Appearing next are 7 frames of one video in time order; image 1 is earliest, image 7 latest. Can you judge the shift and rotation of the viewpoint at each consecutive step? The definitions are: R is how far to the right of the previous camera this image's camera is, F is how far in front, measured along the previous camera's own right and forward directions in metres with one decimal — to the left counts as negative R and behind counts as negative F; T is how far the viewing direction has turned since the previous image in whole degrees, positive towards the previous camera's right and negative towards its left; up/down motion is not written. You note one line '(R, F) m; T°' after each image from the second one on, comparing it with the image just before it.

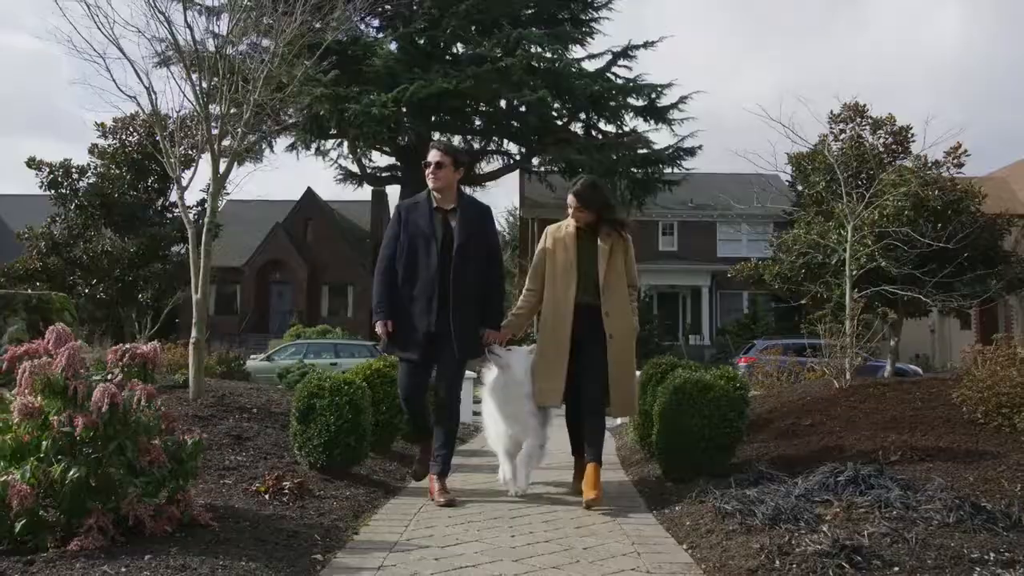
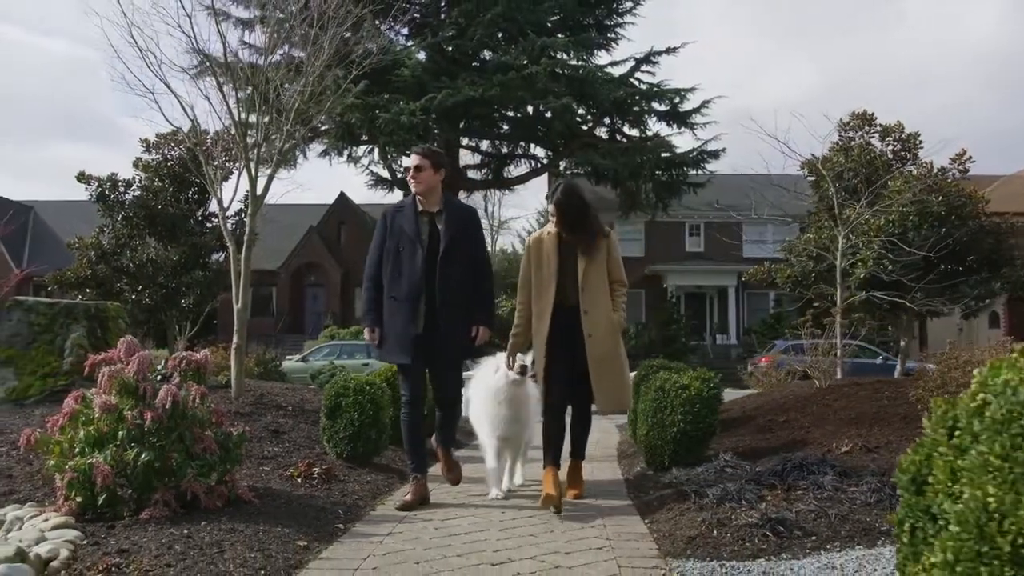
(+0.2, -0.8) m; -2°
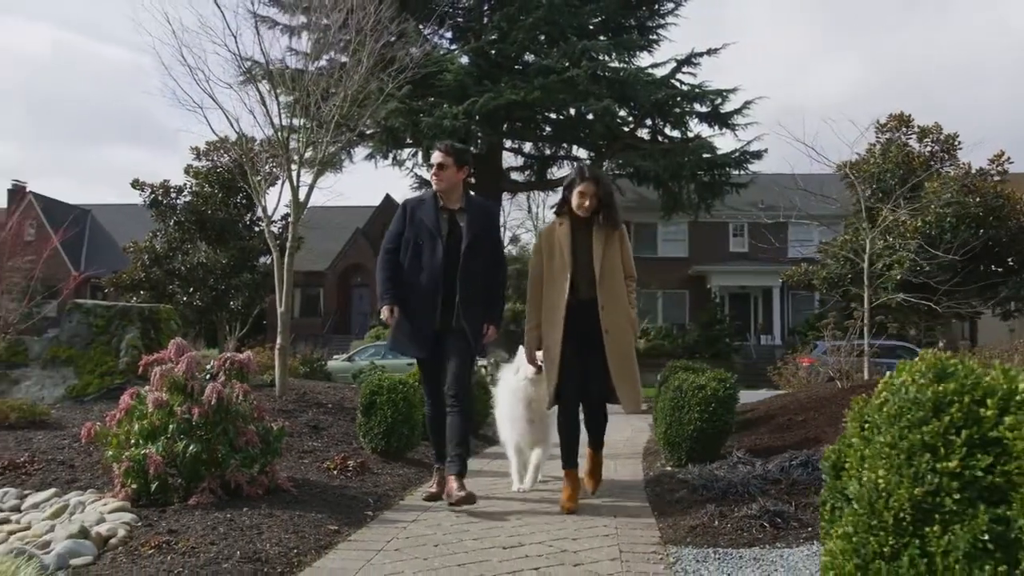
(+0.2, -0.4) m; -3°
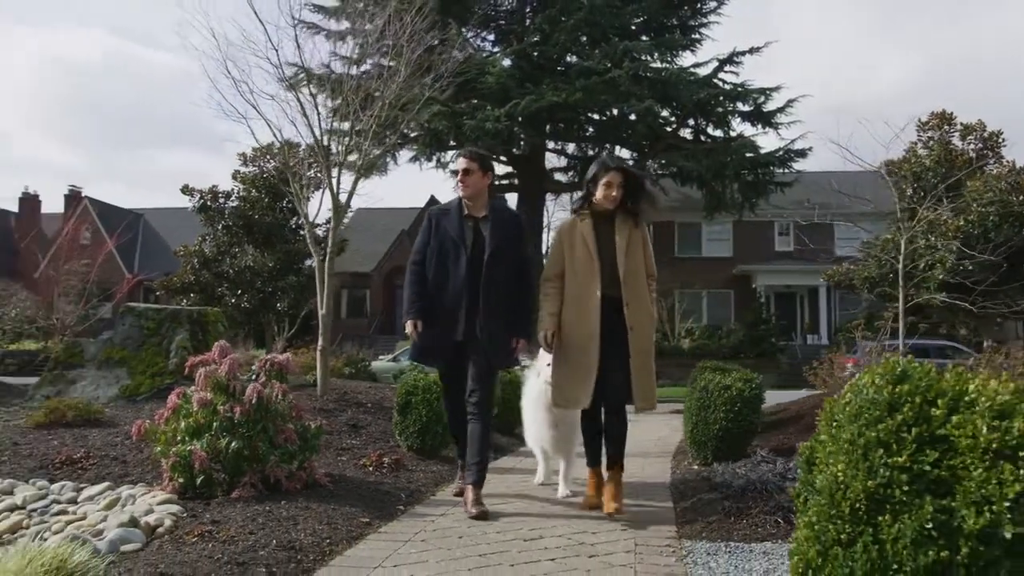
(+0.1, -0.2) m; -3°
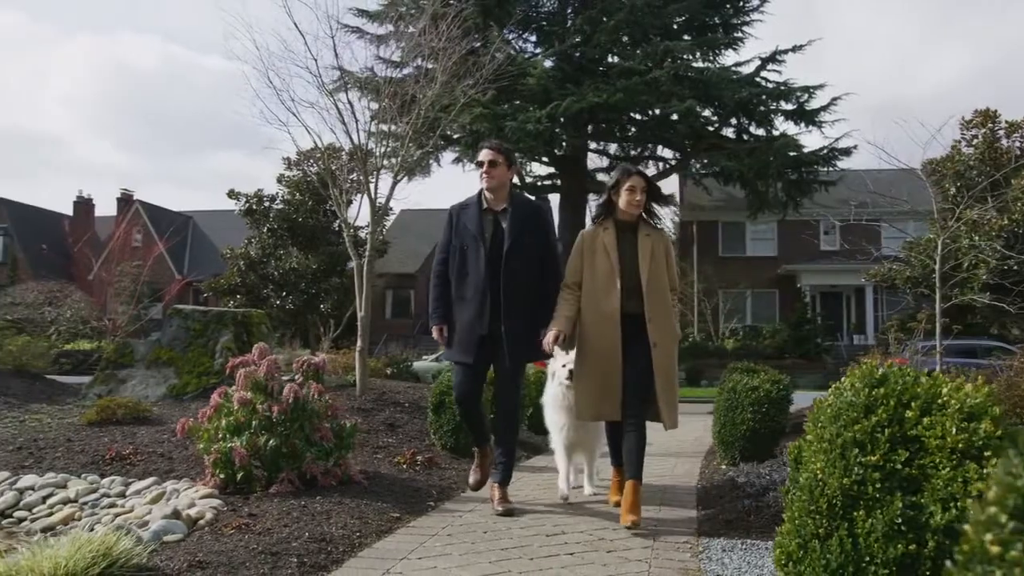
(+0.1, -0.2) m; -3°
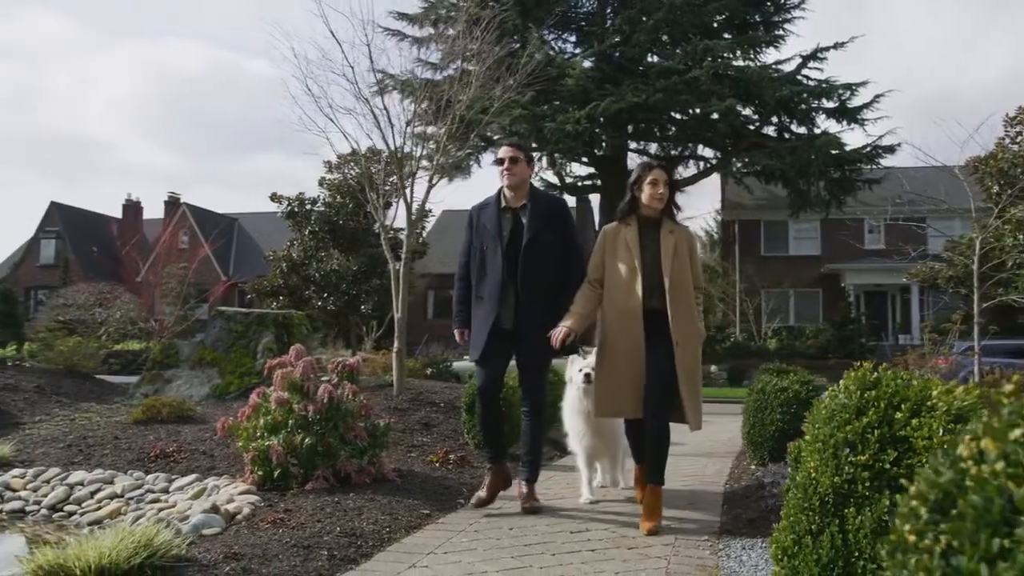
(+0.1, -0.1) m; -3°
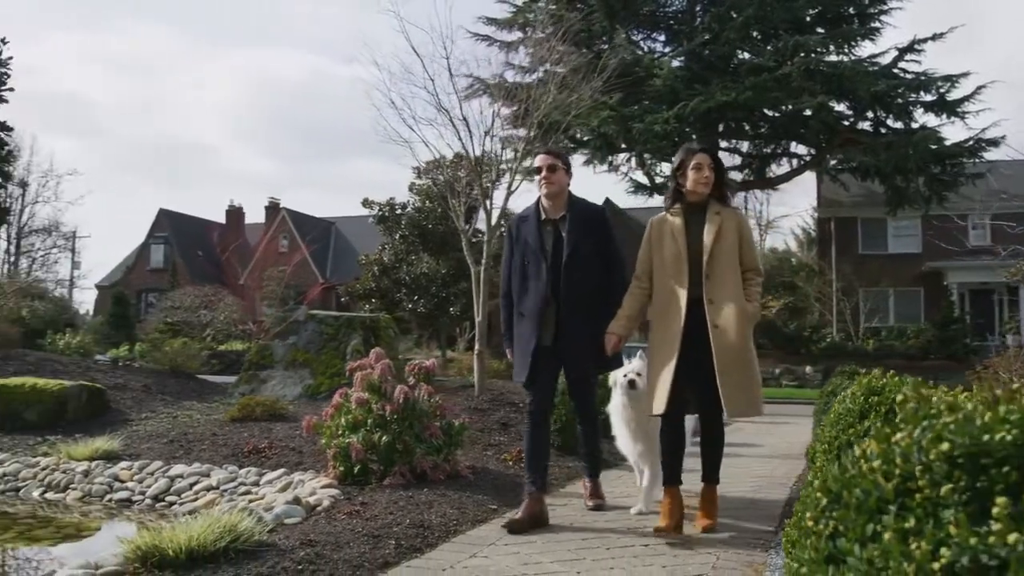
(+0.2, -0.3) m; -6°
